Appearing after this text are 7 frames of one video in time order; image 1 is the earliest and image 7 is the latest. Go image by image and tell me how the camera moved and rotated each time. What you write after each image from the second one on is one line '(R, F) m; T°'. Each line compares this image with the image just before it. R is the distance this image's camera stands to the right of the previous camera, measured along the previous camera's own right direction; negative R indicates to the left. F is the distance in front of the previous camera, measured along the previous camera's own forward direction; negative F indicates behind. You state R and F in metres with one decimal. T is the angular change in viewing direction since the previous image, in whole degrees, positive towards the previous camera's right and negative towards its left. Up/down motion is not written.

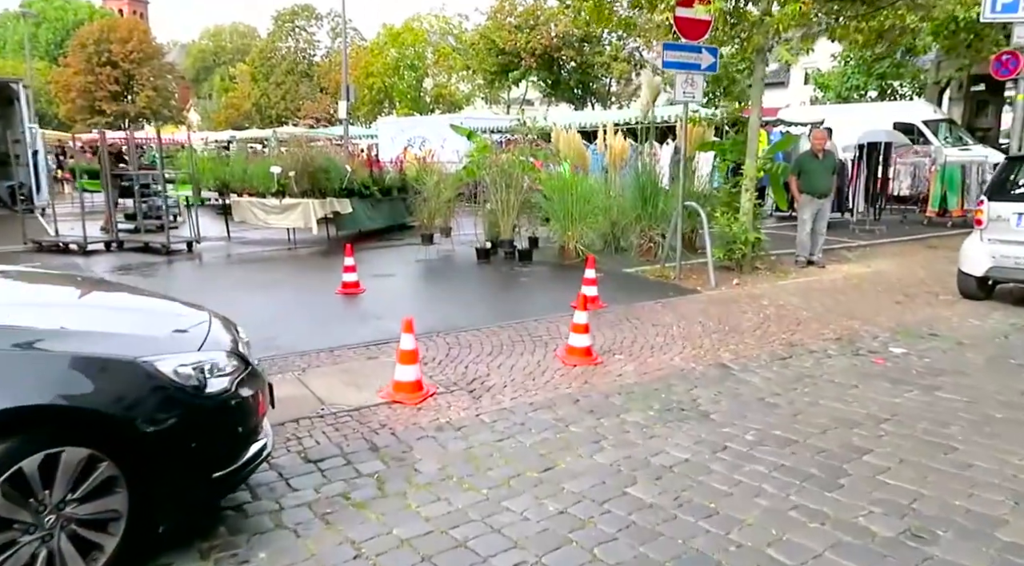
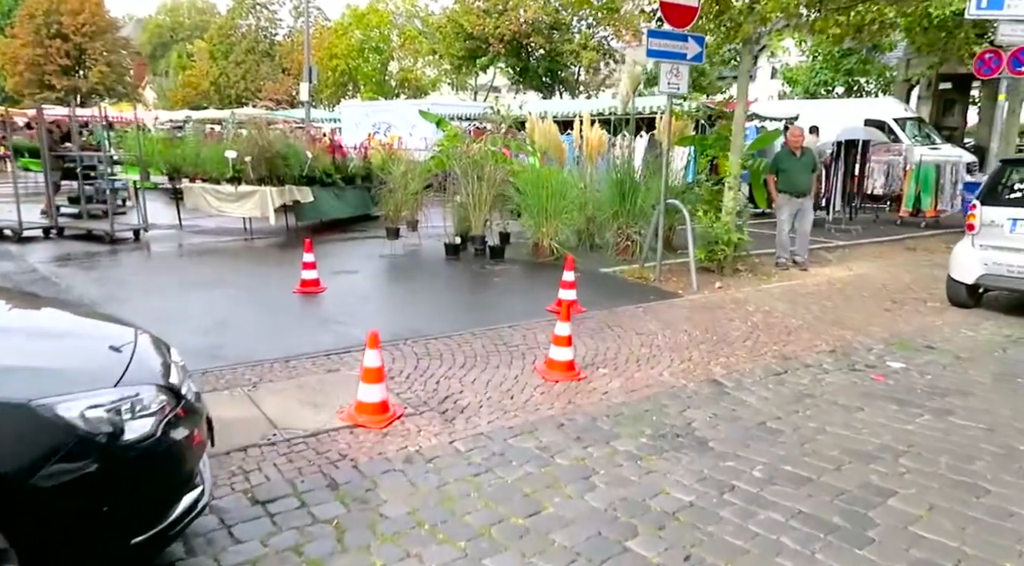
(-0.1, +0.5) m; +3°
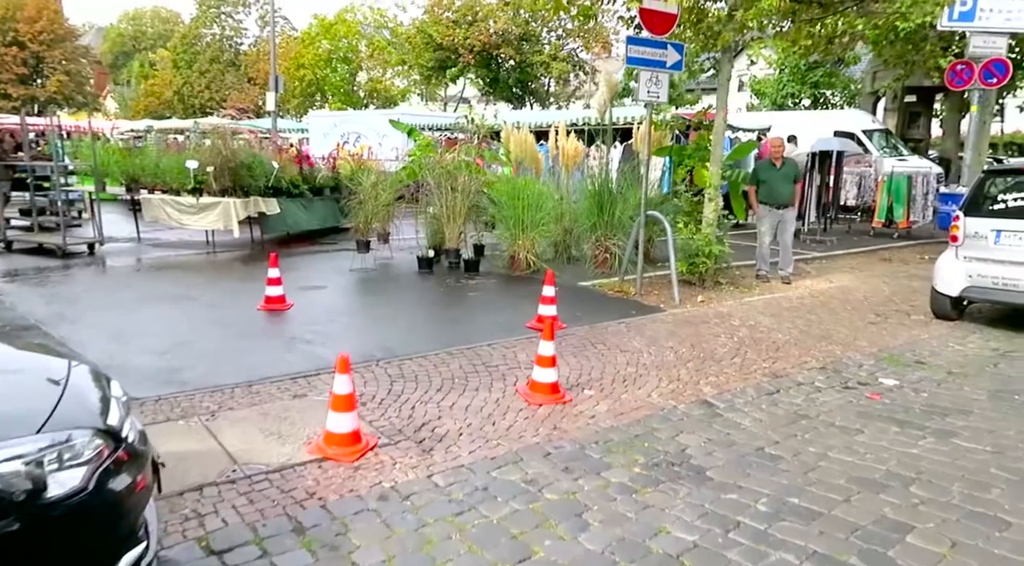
(-0.1, +0.3) m; +2°
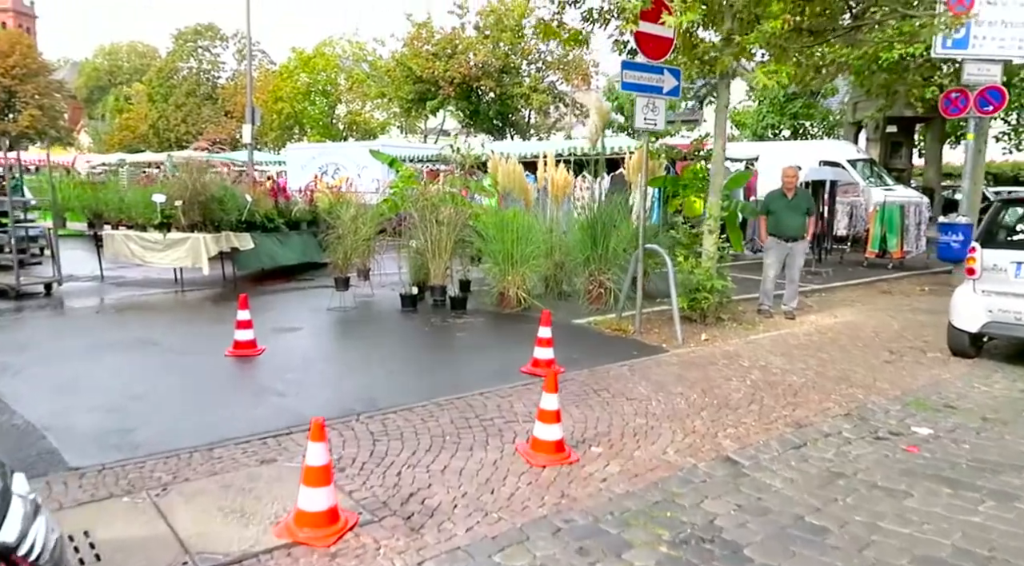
(-0.1, +0.5) m; +1°
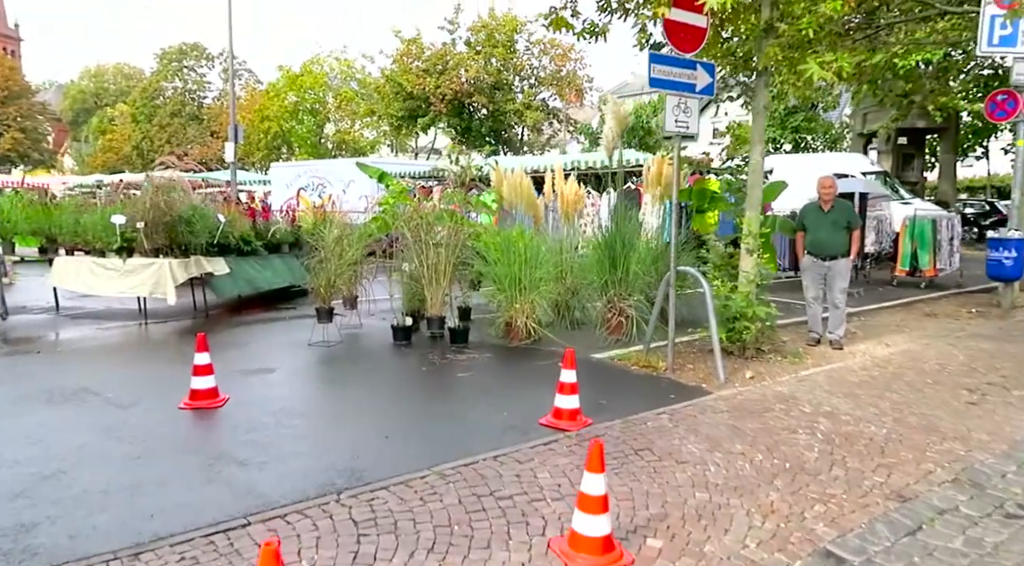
(-0.2, +1.1) m; +1°
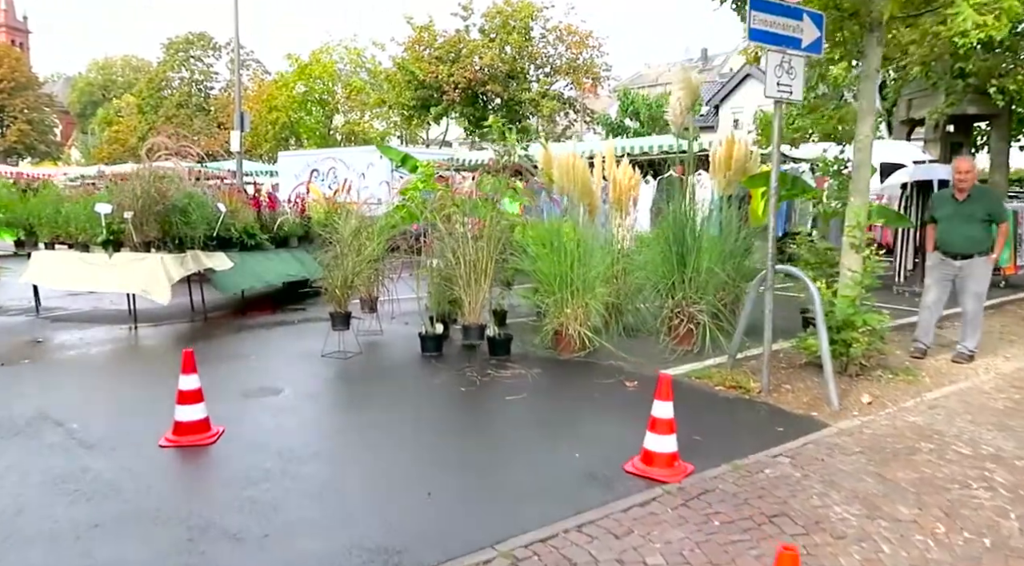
(-0.3, +1.2) m; -1°
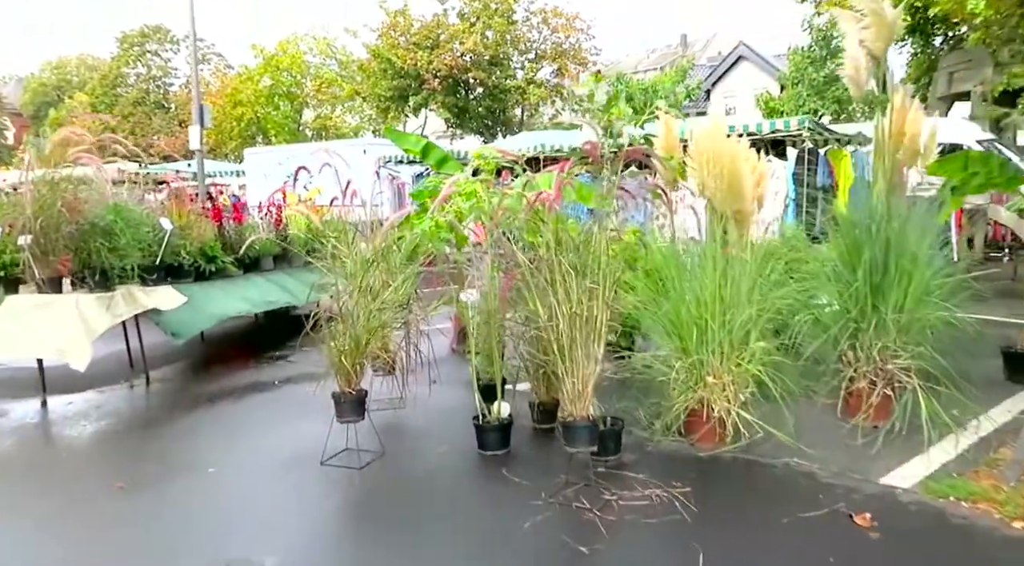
(-0.7, +2.3) m; +2°
